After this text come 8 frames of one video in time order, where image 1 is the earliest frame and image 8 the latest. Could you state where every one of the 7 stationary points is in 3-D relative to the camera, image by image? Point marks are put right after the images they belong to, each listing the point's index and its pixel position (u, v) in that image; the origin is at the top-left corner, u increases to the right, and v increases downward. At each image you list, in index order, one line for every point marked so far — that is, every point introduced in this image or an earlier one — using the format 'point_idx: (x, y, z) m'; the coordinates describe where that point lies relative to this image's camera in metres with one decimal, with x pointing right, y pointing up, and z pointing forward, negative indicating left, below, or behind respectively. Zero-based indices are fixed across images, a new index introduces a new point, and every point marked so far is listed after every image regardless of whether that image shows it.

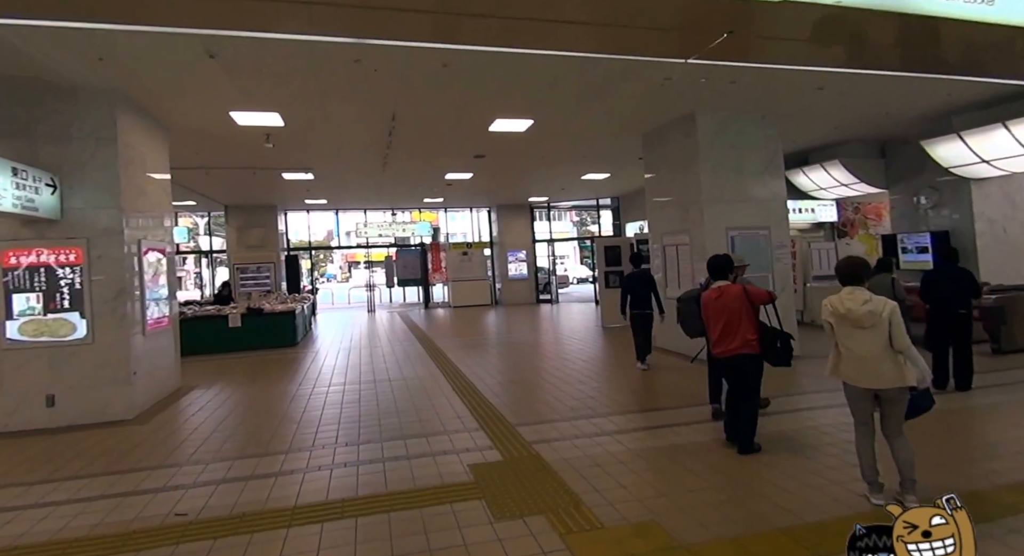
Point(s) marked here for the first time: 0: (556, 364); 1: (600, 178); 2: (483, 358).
0: (+0.6, -1.2, +8.0) m
1: (+2.0, +2.4, +11.8) m
2: (-0.5, -1.3, +8.5) m
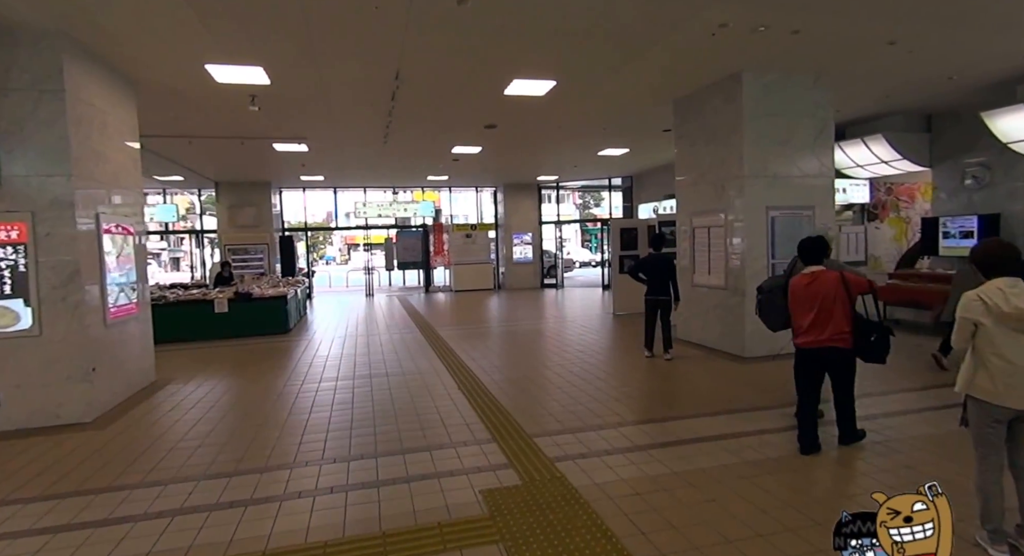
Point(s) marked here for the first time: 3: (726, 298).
0: (+0.8, -1.0, +7.3) m
1: (+2.2, +2.7, +11.1) m
2: (-0.4, -1.1, +7.9) m
3: (+2.6, -0.3, +6.2) m
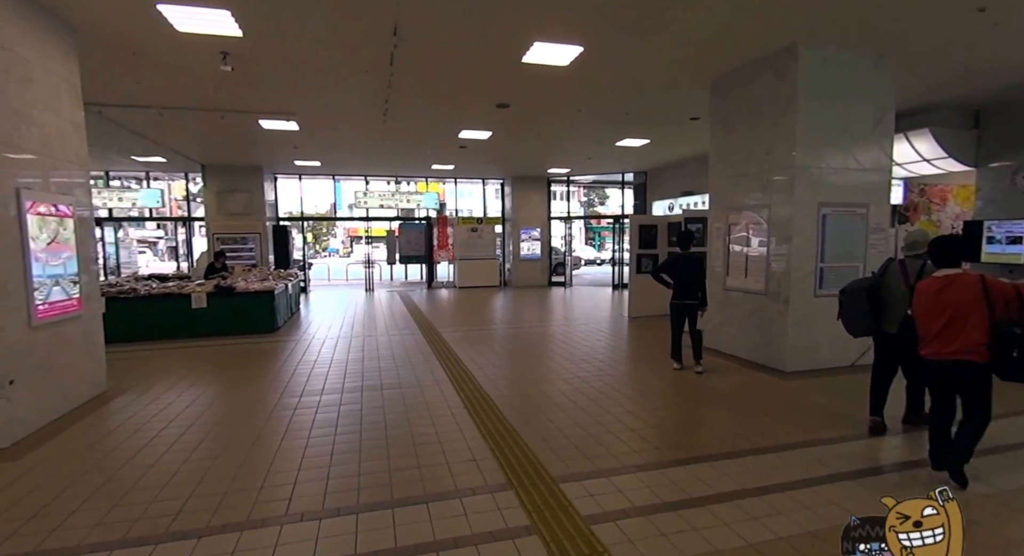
0: (+0.9, -1.0, +6.5) m
1: (+2.4, +2.7, +10.2) m
2: (-0.3, -1.0, +7.1) m
3: (+2.7, -0.3, +5.4) m
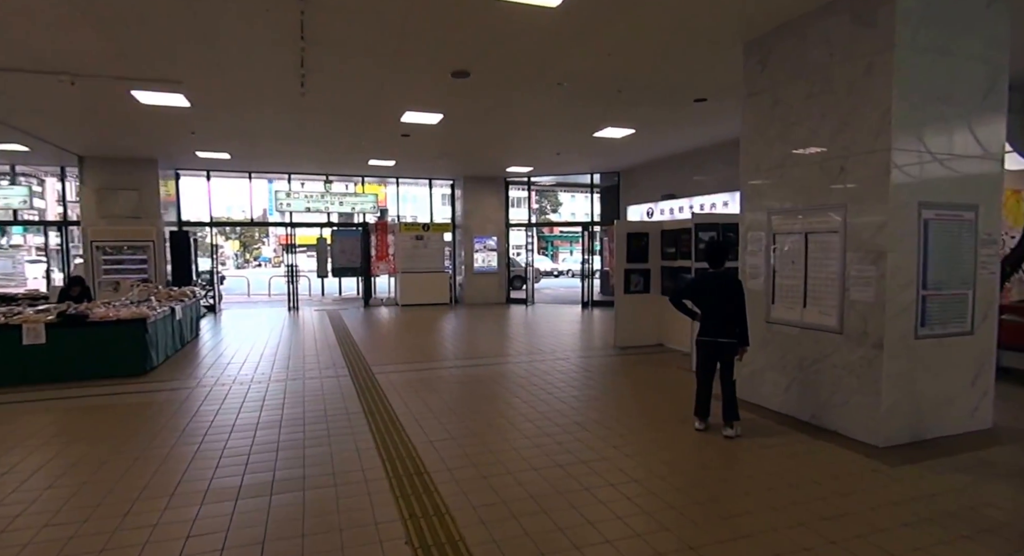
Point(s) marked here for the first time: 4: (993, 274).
0: (+0.5, -1.3, +4.9) m
1: (+1.7, +2.4, +8.8) m
2: (-0.7, -1.3, +5.3) m
3: (+2.5, -0.6, +3.9) m
4: (+3.6, 0.0, +3.9) m
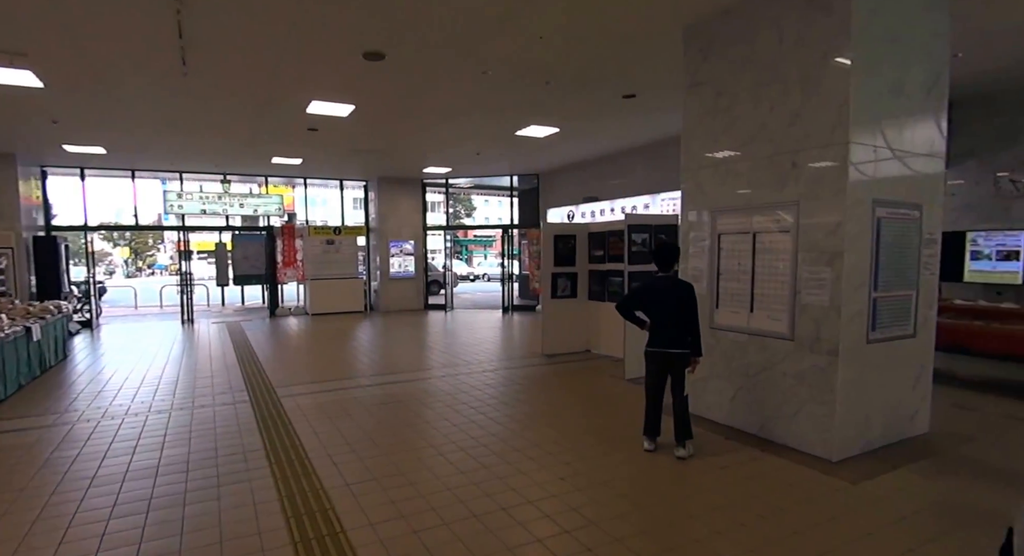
0: (0.0, -1.3, +4.4) m
1: (+0.4, +2.3, +8.4) m
2: (-1.3, -1.4, +4.6) m
3: (+2.0, -0.6, +3.7) m
4: (+3.1, 0.0, +3.9) m
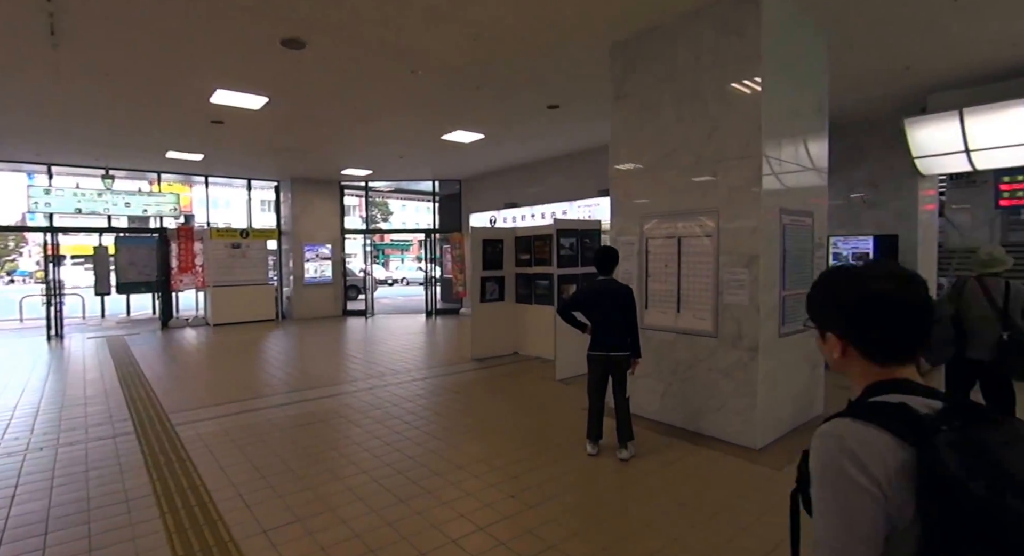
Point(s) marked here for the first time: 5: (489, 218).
0: (-0.6, -1.4, +4.3) m
1: (-0.8, +2.2, +8.4) m
2: (-1.9, -1.4, +4.3) m
3: (+1.5, -0.6, +4.0) m
4: (+2.6, 0.0, +4.3) m
5: (-0.5, +1.4, +12.1) m
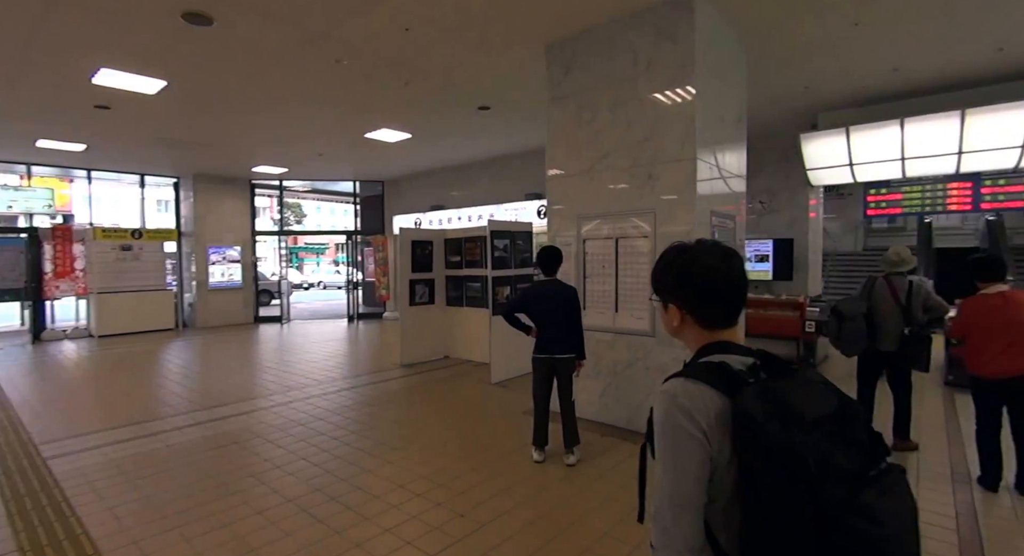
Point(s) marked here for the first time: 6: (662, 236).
0: (-1.0, -1.4, +4.1) m
1: (-1.9, +2.2, +8.1) m
2: (-2.3, -1.5, +3.9) m
3: (+1.1, -0.6, +4.1) m
4: (+2.1, 0.0, +4.6) m
5: (-2.1, +1.4, +11.8) m
6: (+1.2, +0.3, +4.0) m
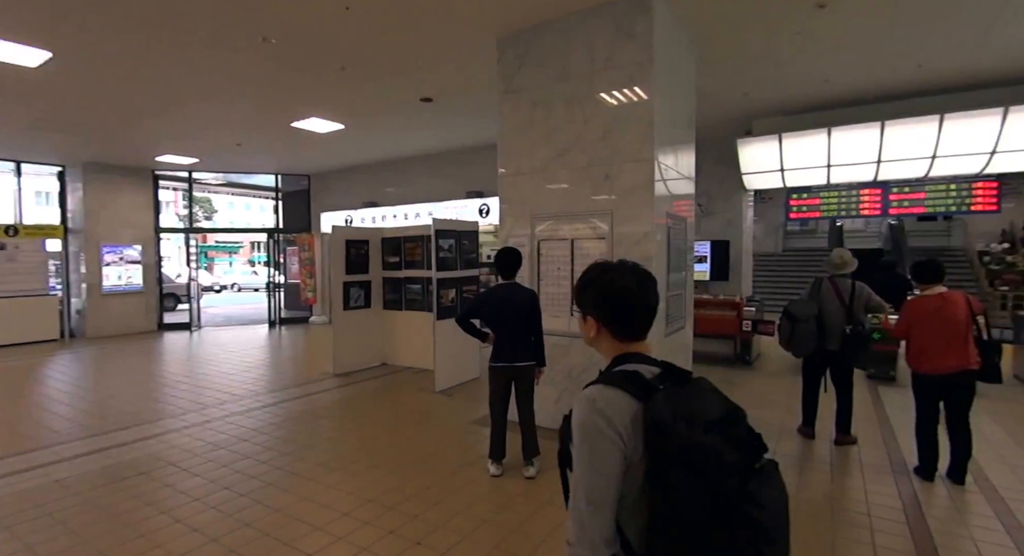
0: (-1.4, -1.4, +3.7) m
1: (-2.8, +2.2, +7.5) m
2: (-2.6, -1.5, +3.3) m
3: (+0.7, -0.6, +4.0) m
4: (+1.7, 0.0, +4.6) m
5: (-3.6, +1.3, +11.2) m
6: (+0.8, +0.3, +3.9) m
